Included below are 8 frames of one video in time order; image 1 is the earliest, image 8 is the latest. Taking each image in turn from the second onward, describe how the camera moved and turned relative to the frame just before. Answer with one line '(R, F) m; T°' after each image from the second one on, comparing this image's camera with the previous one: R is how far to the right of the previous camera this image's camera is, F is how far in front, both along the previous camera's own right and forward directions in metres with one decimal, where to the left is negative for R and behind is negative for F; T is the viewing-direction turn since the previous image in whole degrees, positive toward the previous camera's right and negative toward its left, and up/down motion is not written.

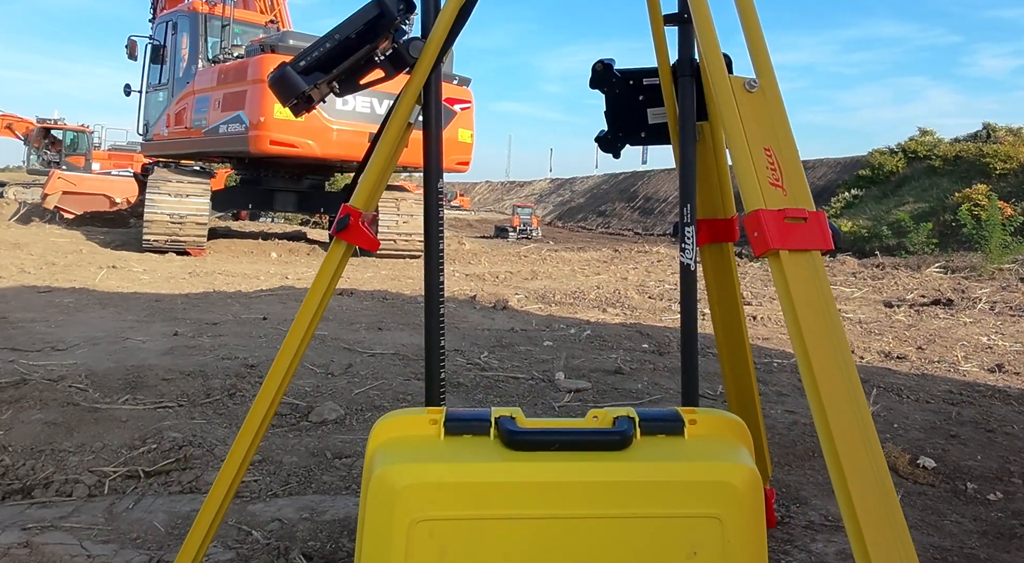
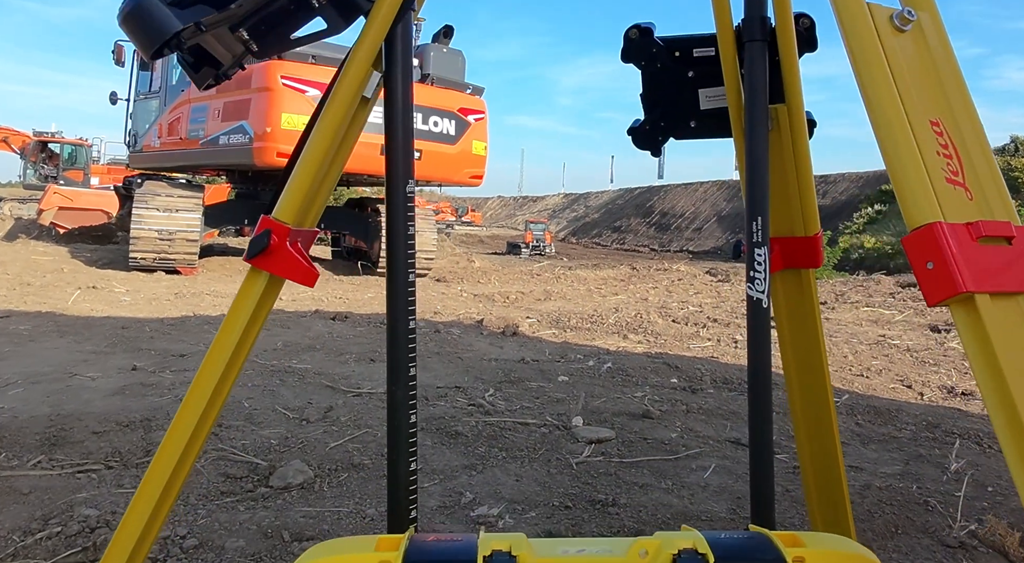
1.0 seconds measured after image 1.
(0.0, +0.6) m; -1°
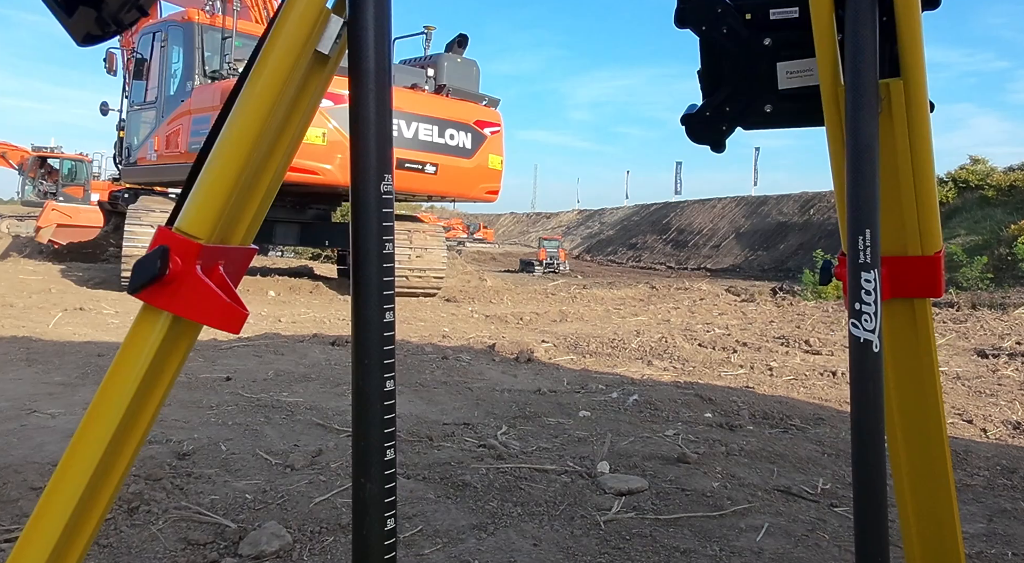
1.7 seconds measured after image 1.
(0.0, +0.4) m; -1°
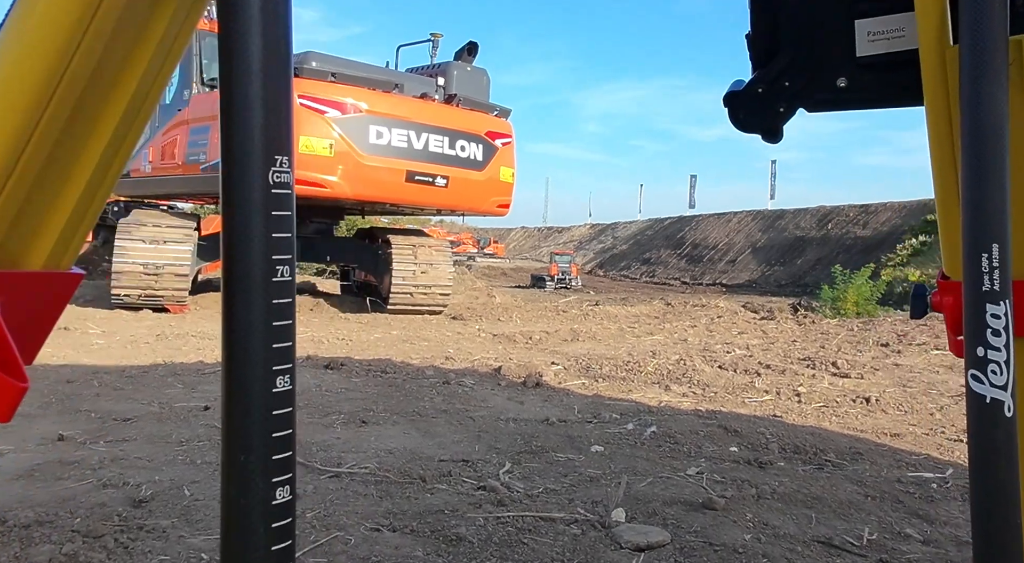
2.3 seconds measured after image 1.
(0.0, +0.4) m; -1°
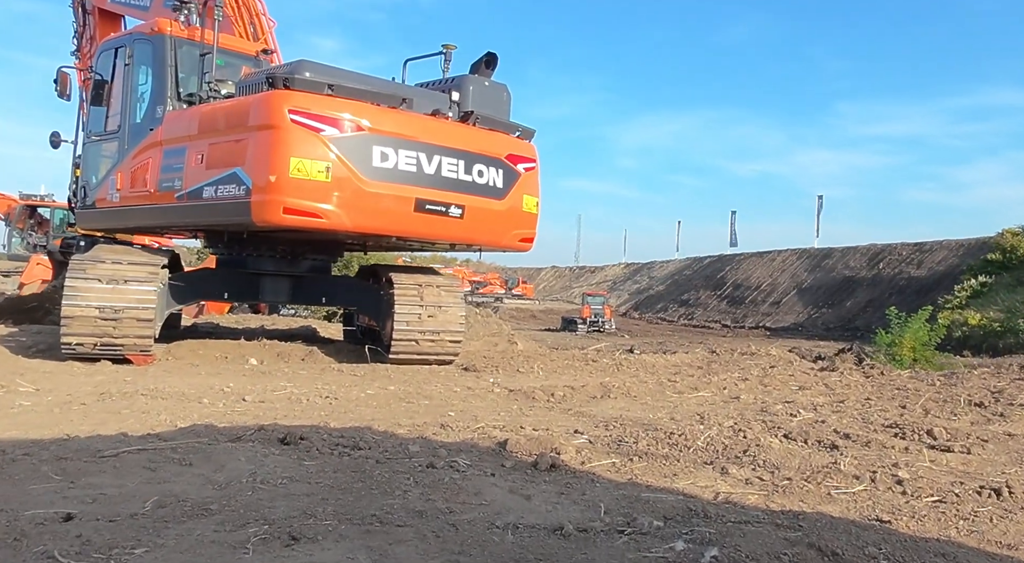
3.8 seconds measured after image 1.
(+0.1, +1.1) m; -2°
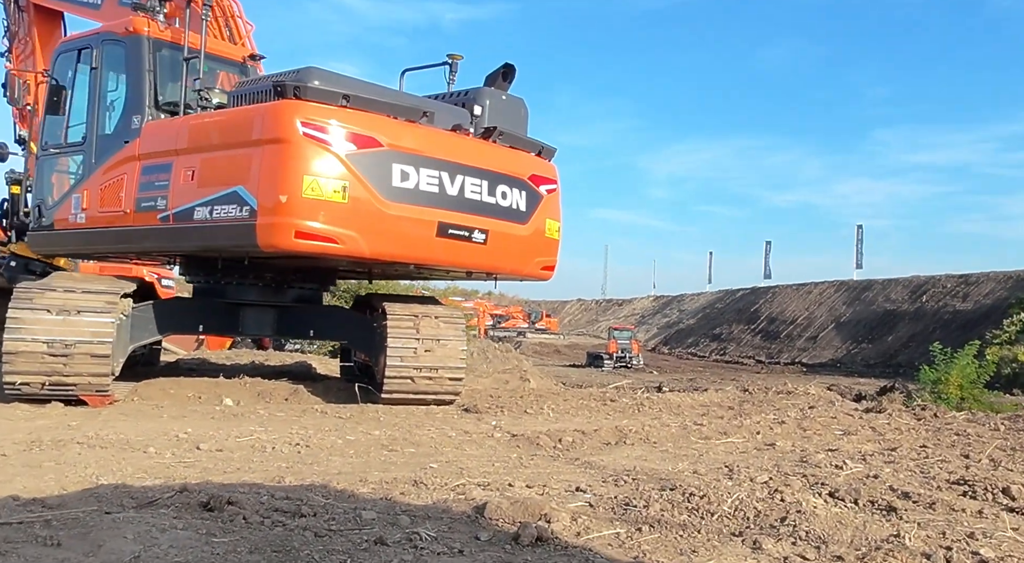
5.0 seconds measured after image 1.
(+0.2, +0.7) m; -2°
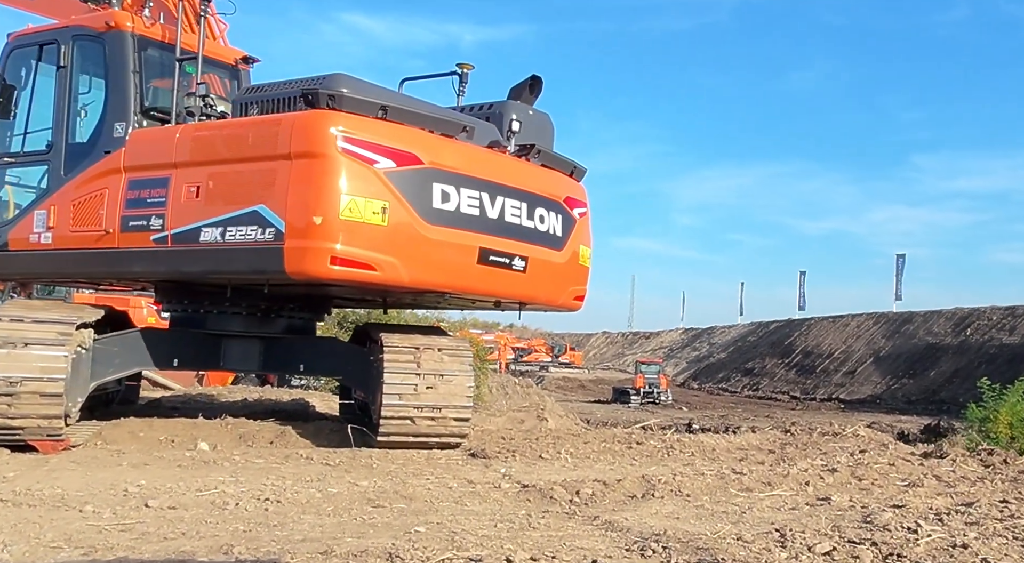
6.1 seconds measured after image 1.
(+0.1, +0.7) m; -2°
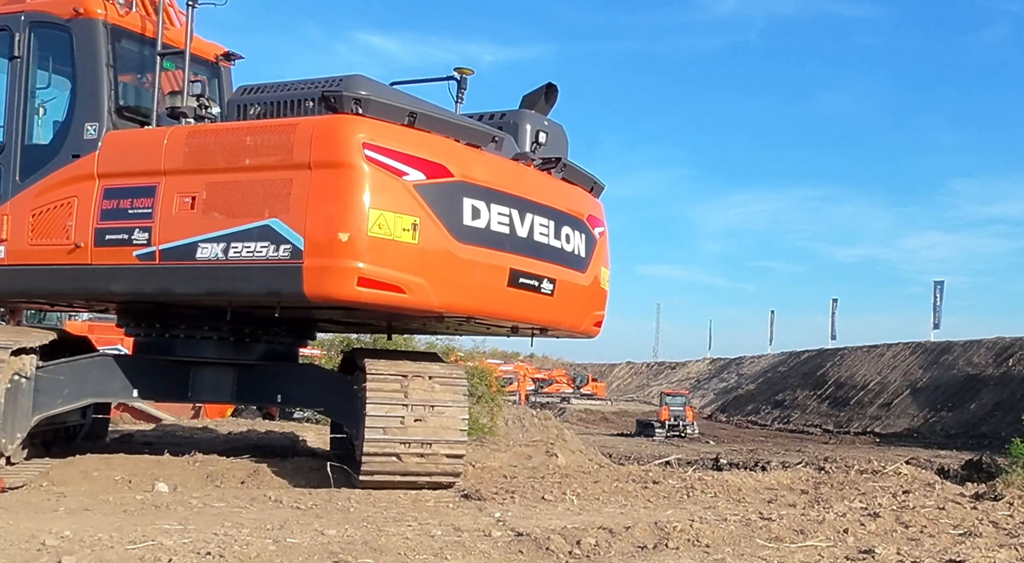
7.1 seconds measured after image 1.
(+0.2, +0.6) m; -2°
